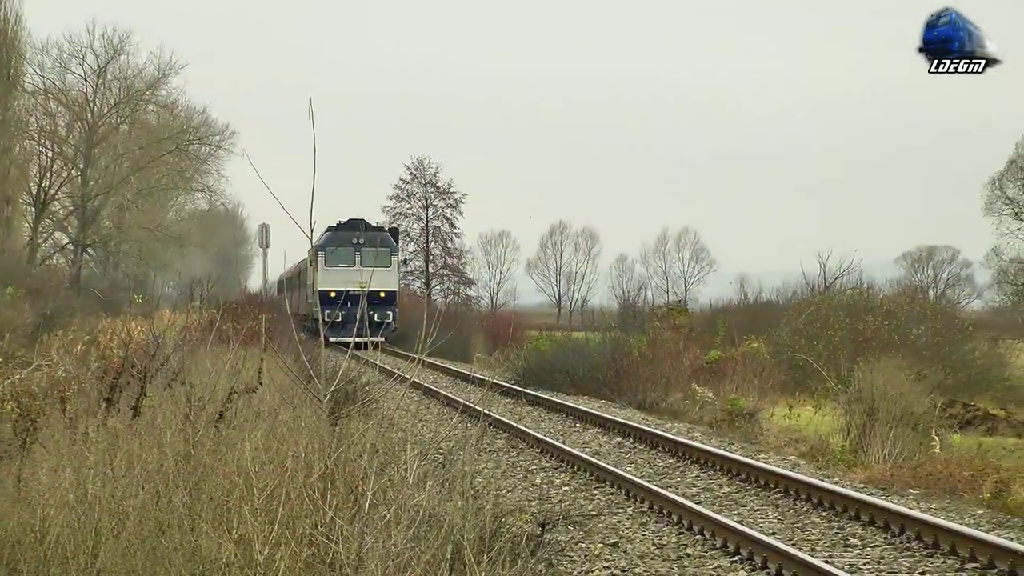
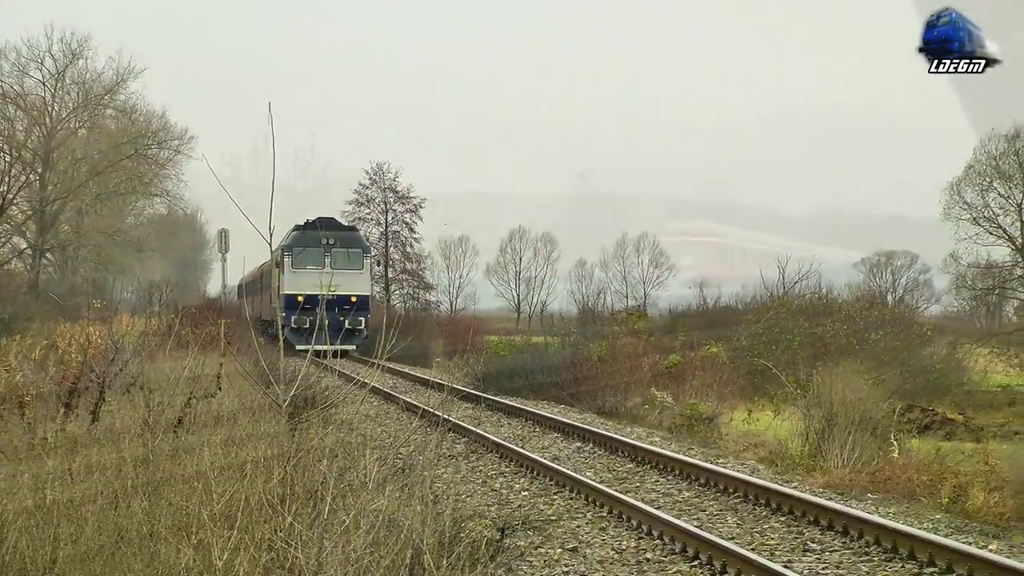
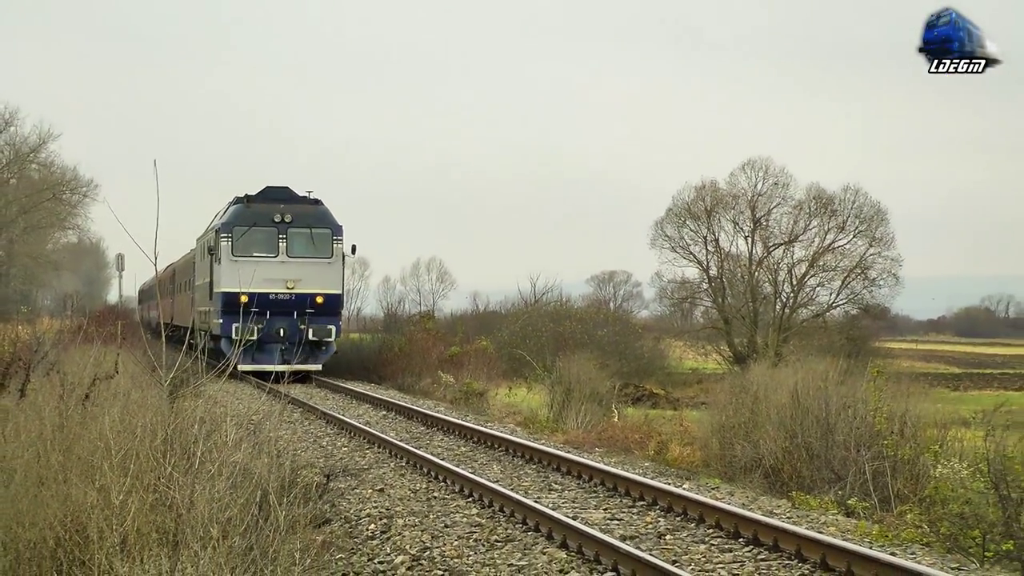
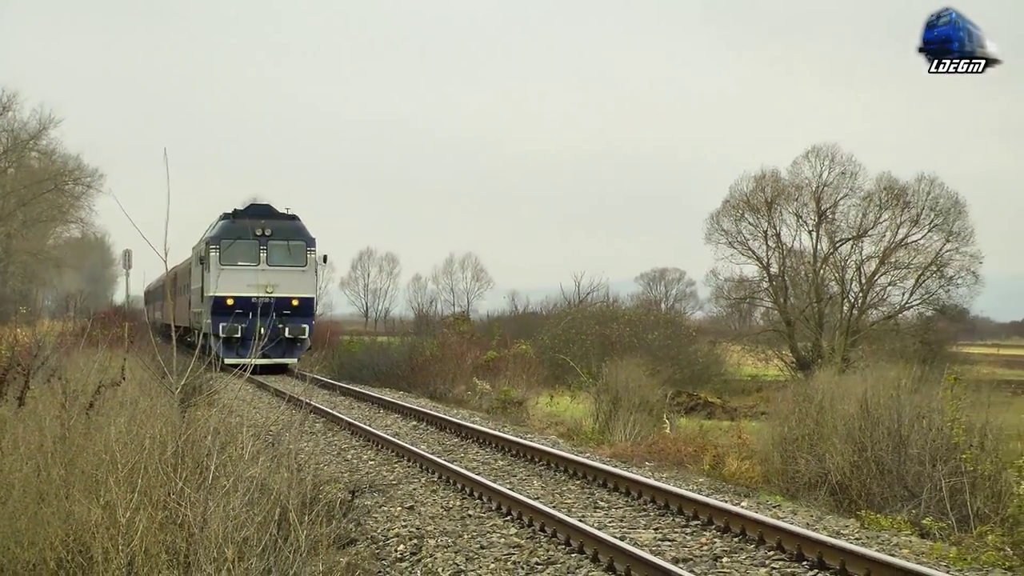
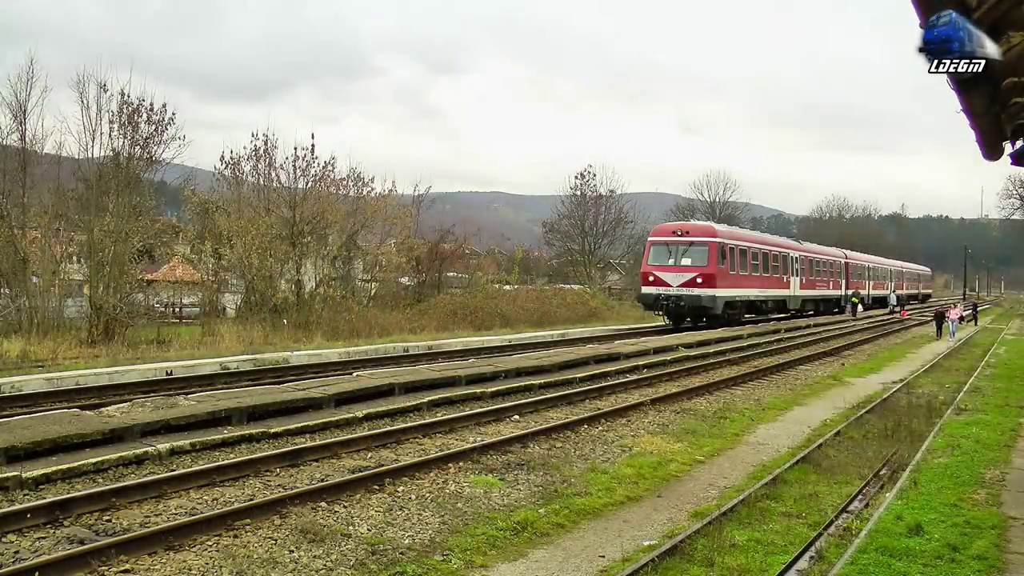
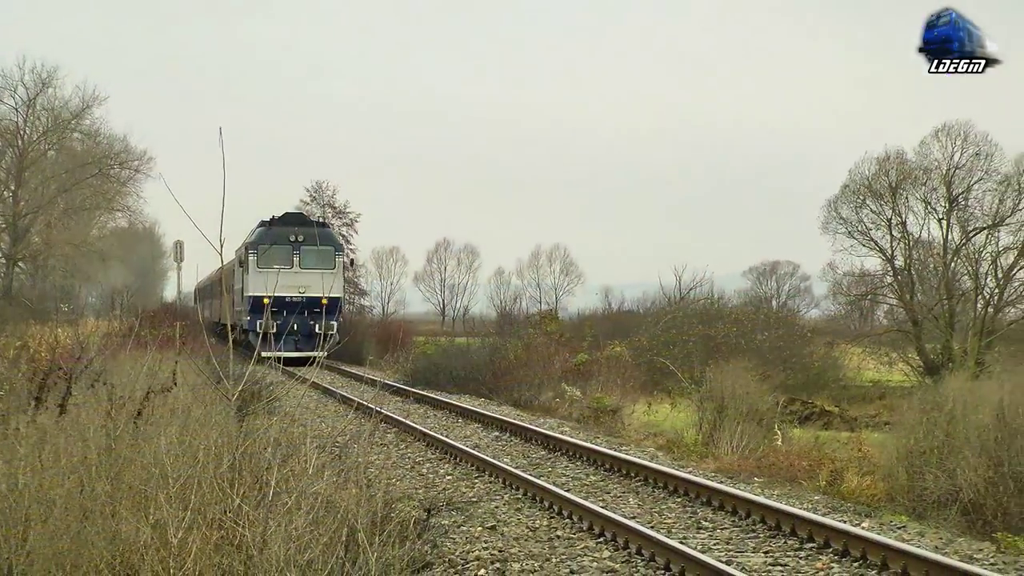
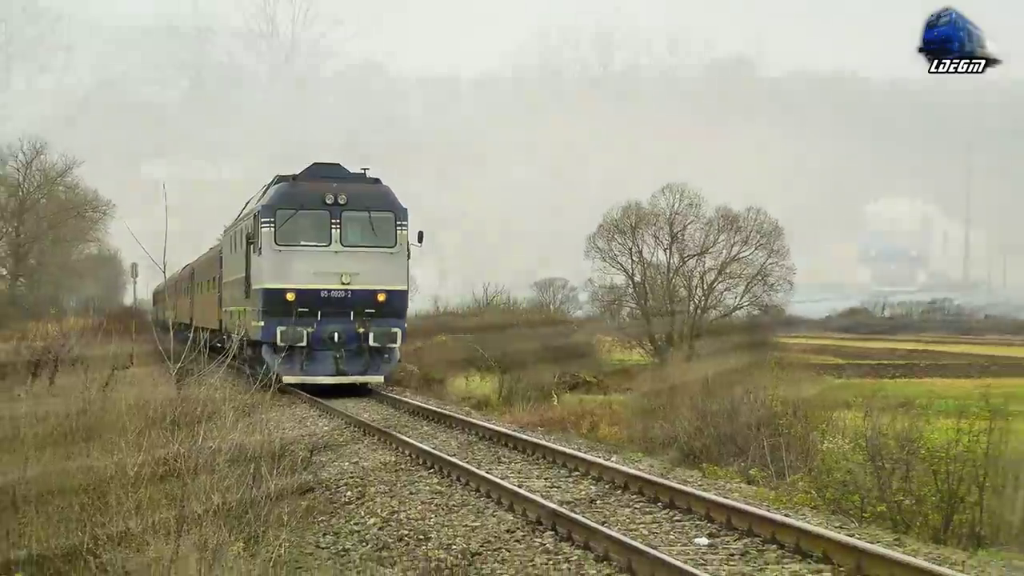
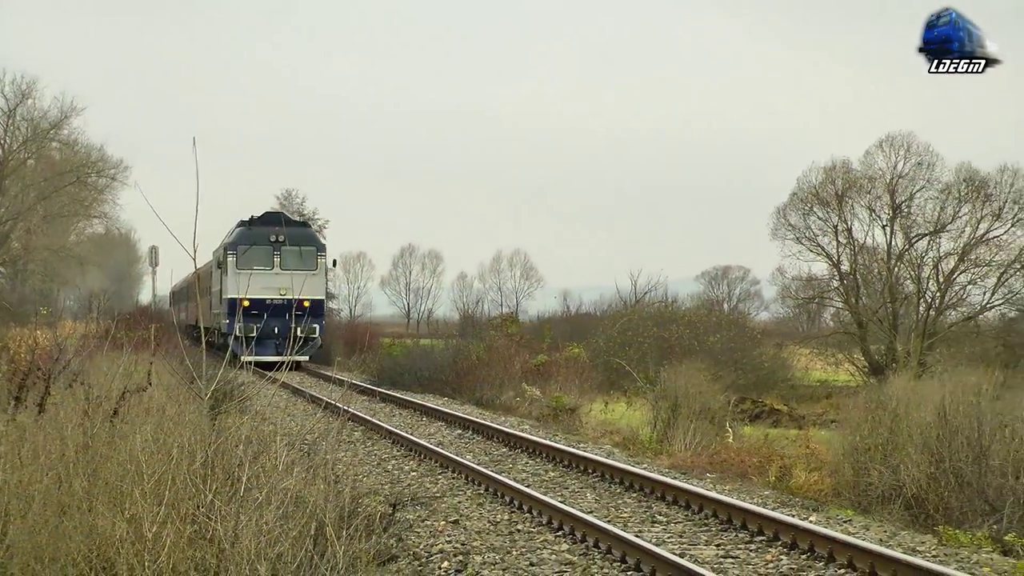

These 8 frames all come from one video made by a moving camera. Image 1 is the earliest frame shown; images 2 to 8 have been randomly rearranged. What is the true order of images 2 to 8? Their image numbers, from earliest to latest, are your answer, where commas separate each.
2, 5, 6, 8, 4, 3, 7
